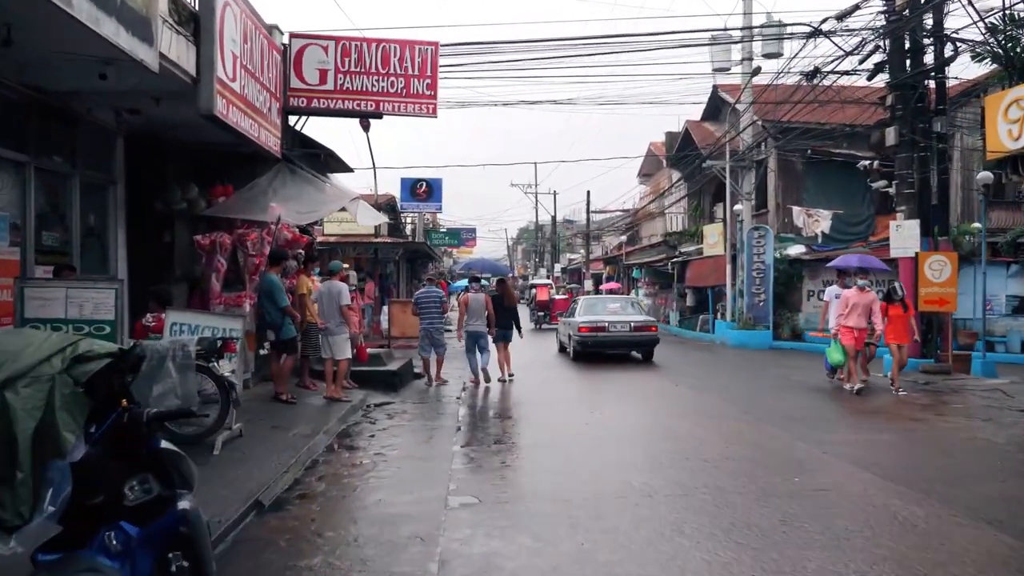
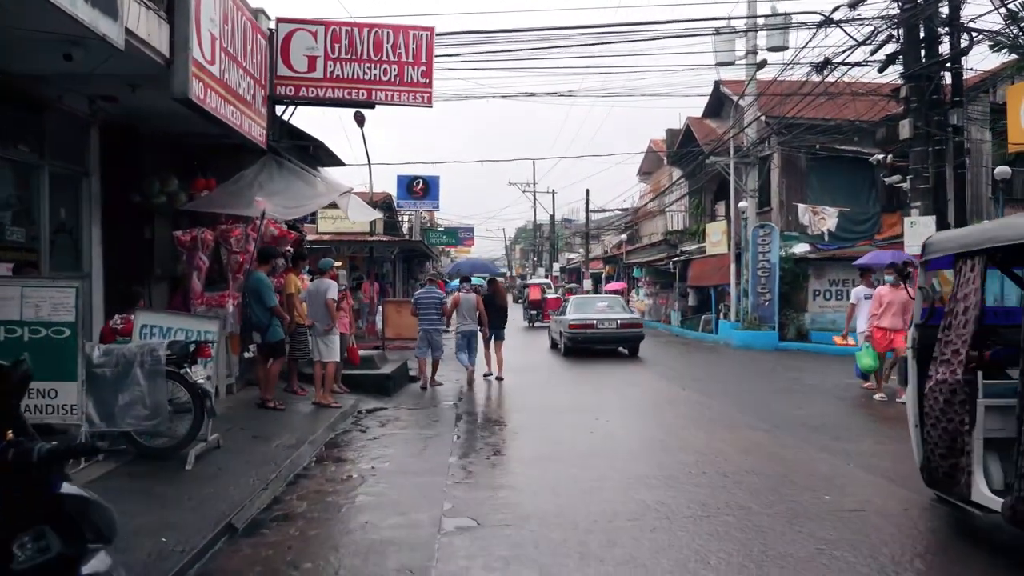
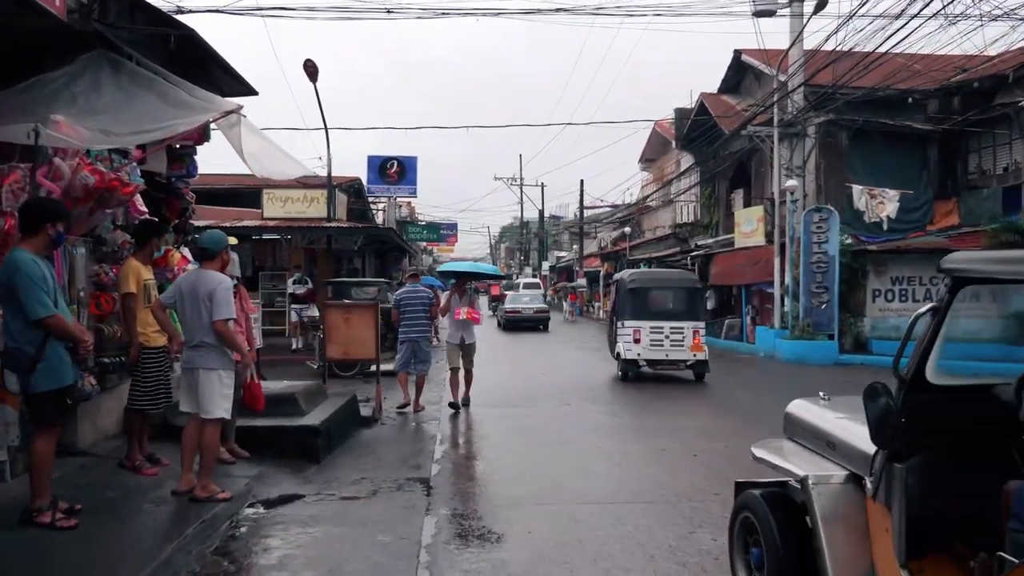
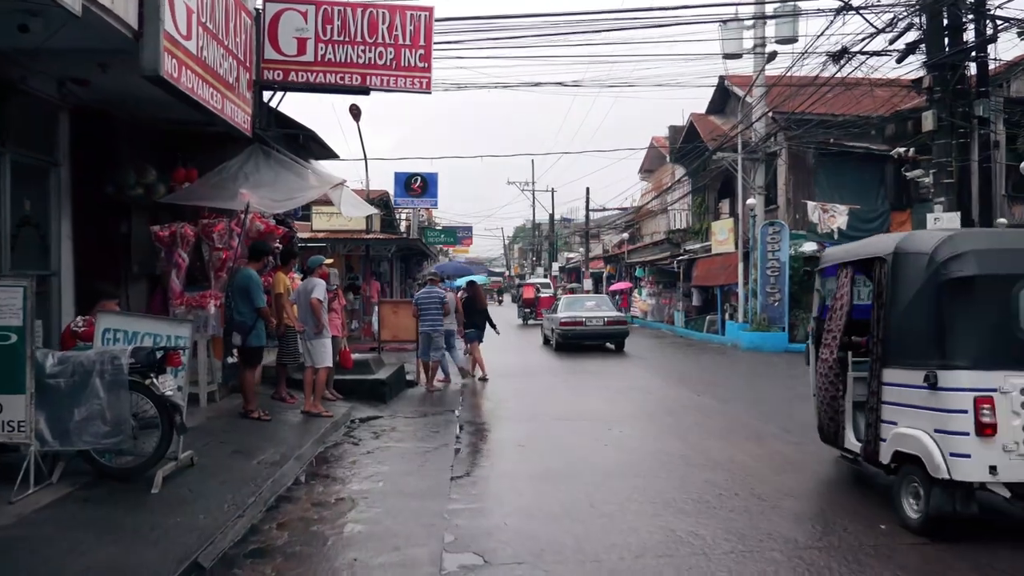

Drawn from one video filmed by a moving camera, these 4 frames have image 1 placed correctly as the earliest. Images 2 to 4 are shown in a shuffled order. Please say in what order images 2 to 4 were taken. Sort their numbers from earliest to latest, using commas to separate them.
2, 4, 3
